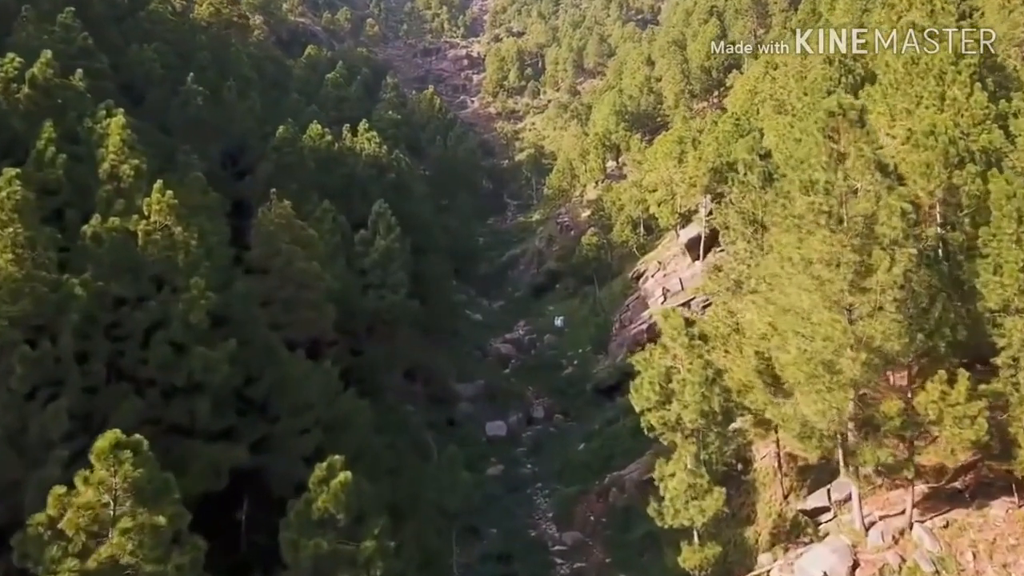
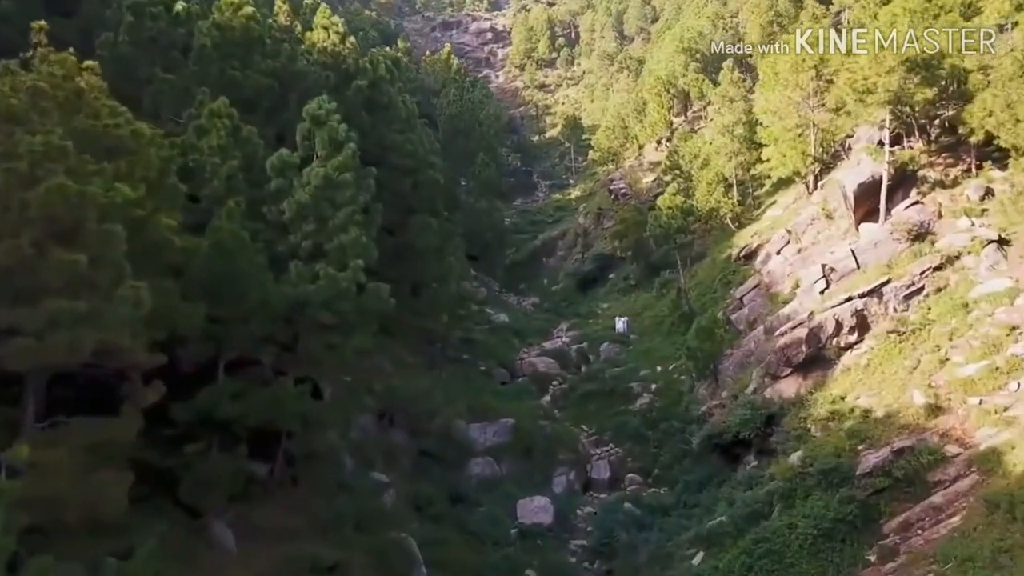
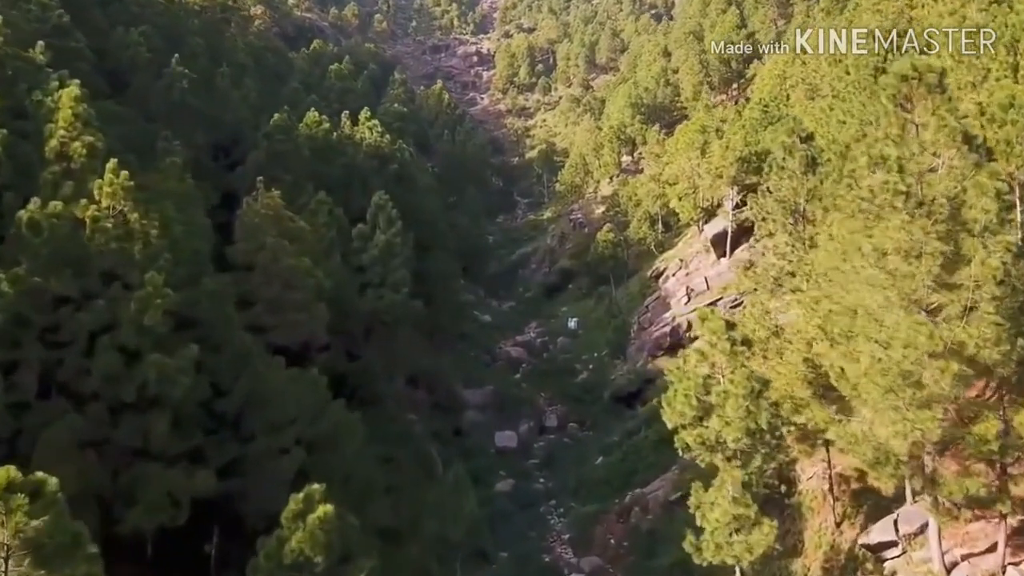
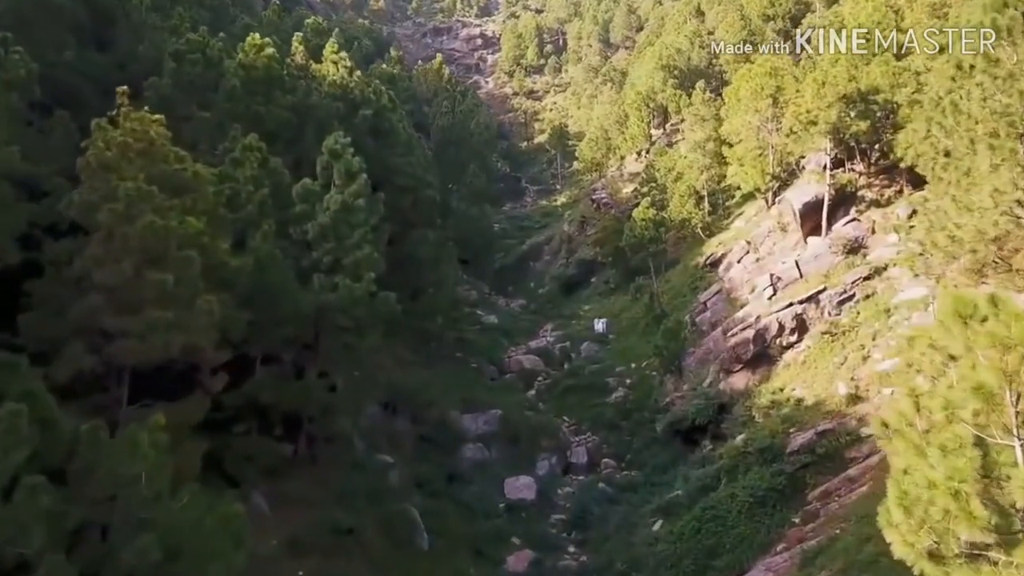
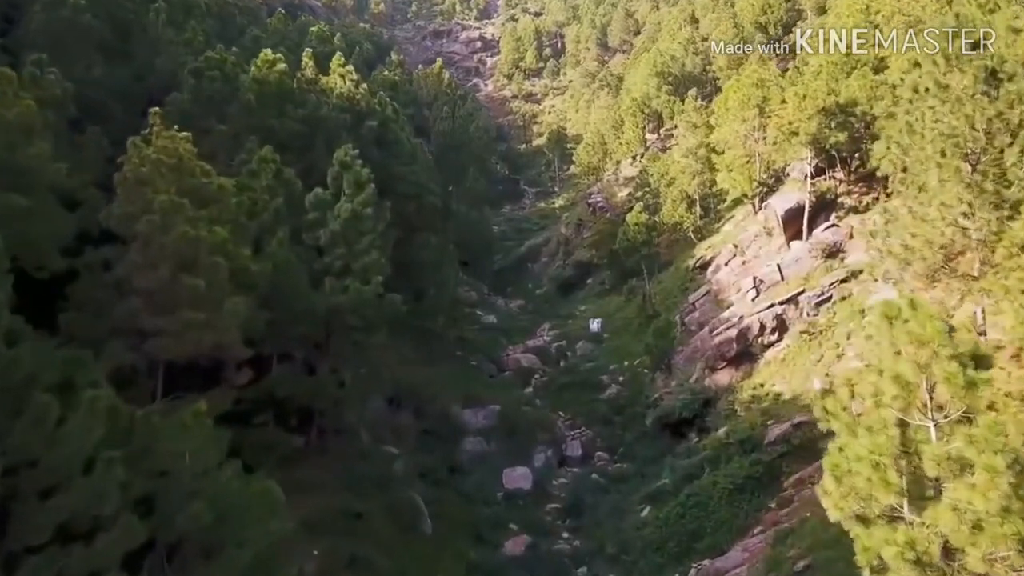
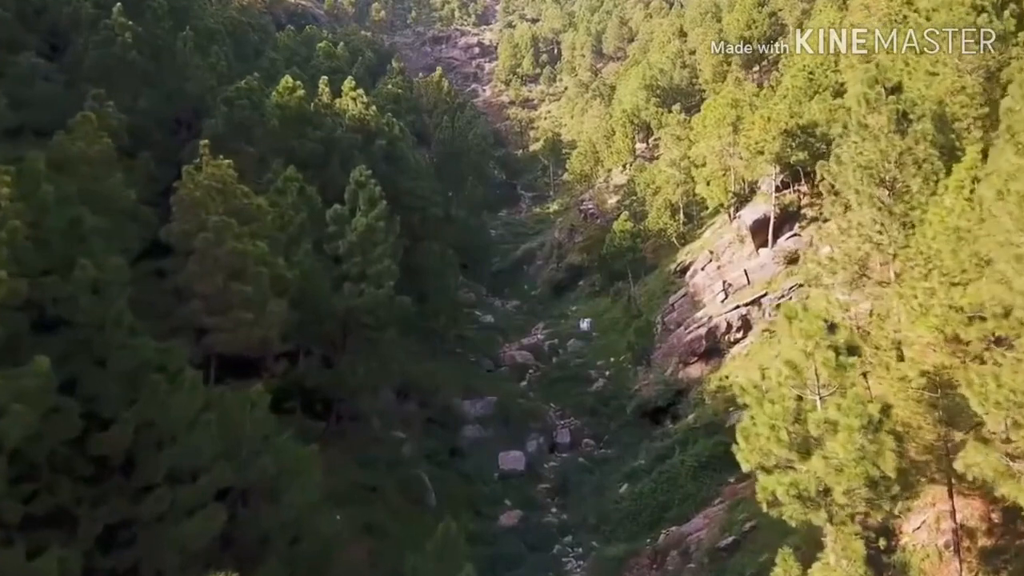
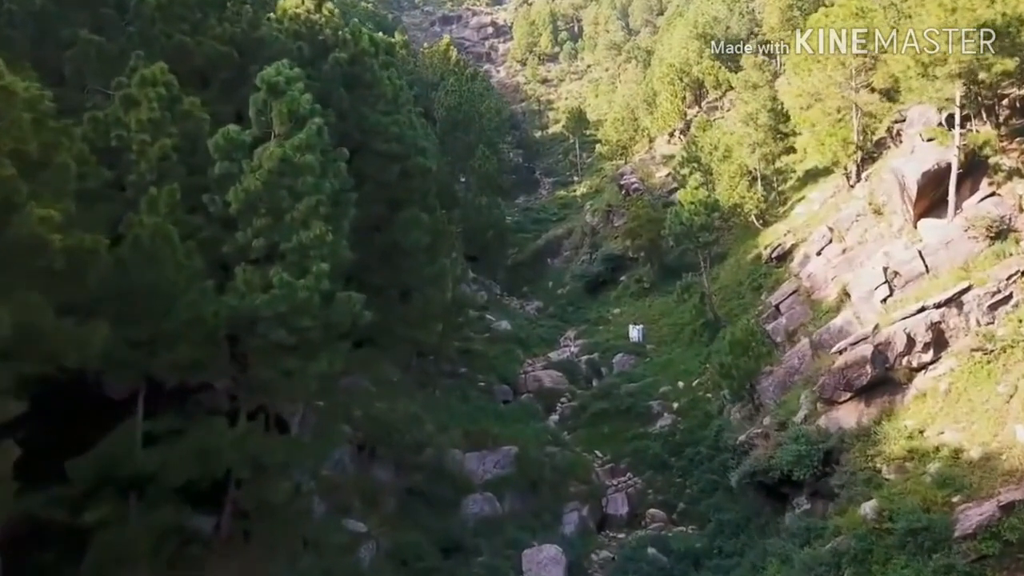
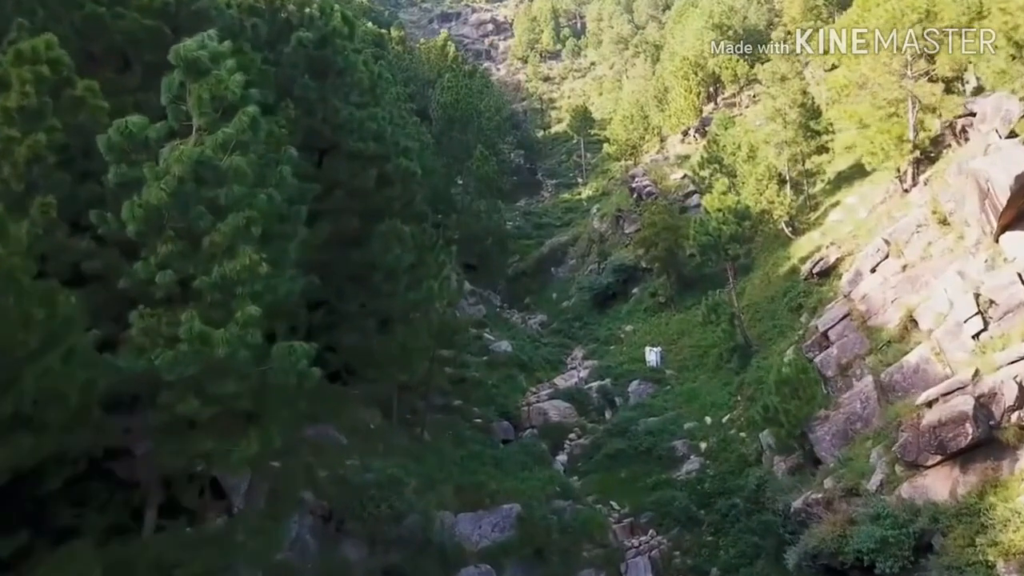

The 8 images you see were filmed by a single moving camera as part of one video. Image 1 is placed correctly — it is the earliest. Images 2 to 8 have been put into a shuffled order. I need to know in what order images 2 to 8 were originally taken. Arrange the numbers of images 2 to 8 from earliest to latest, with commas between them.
3, 6, 5, 4, 2, 7, 8
